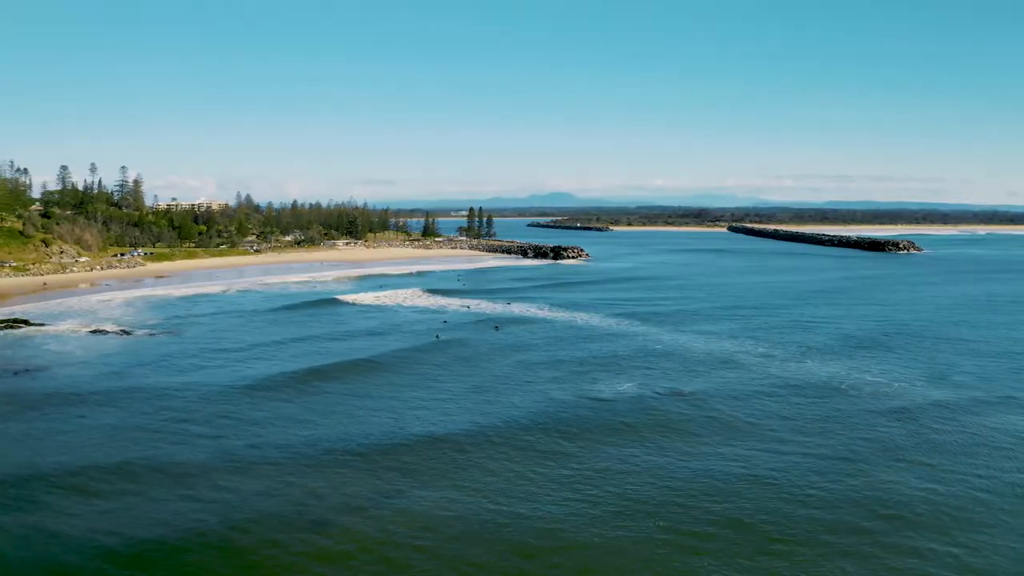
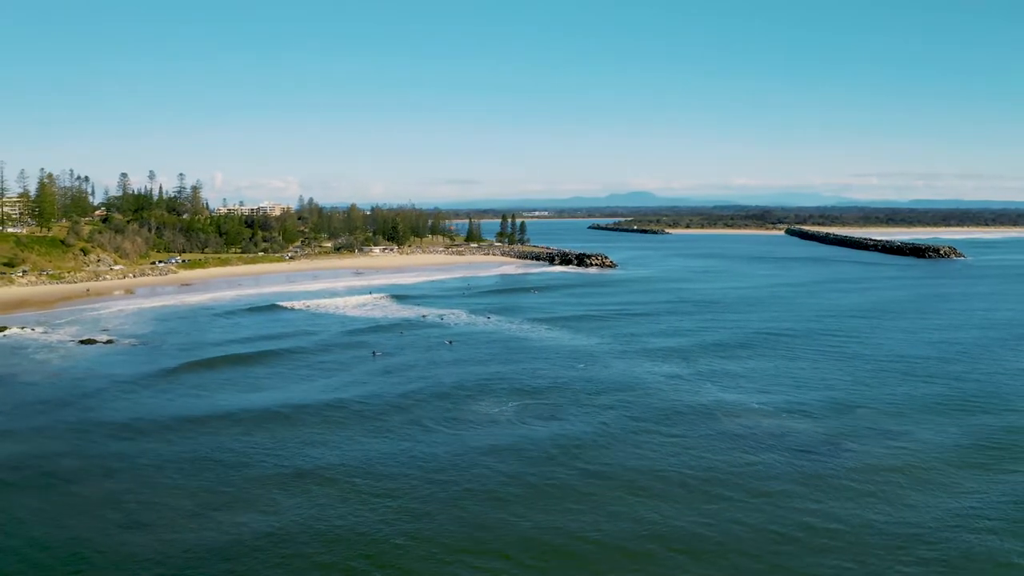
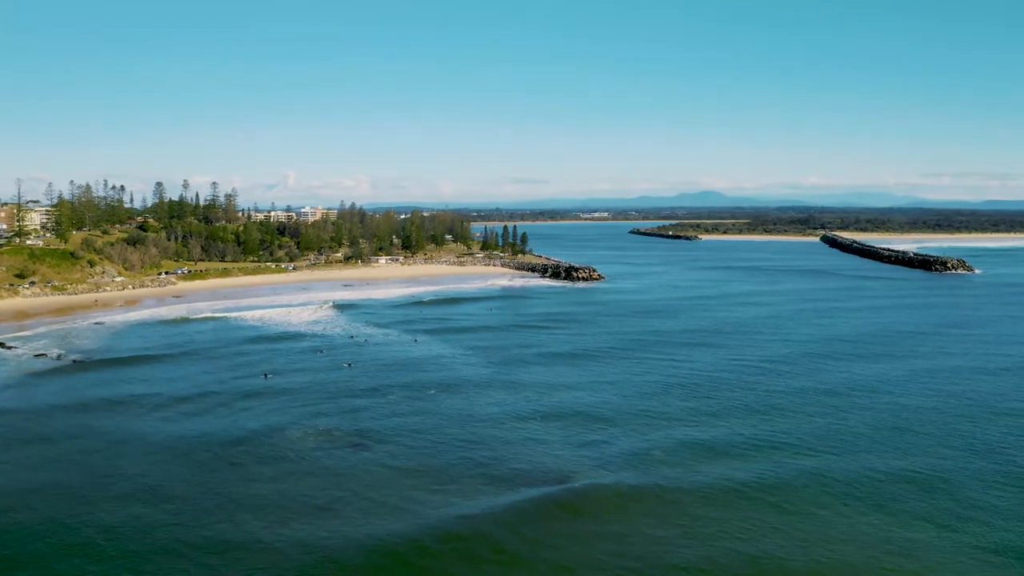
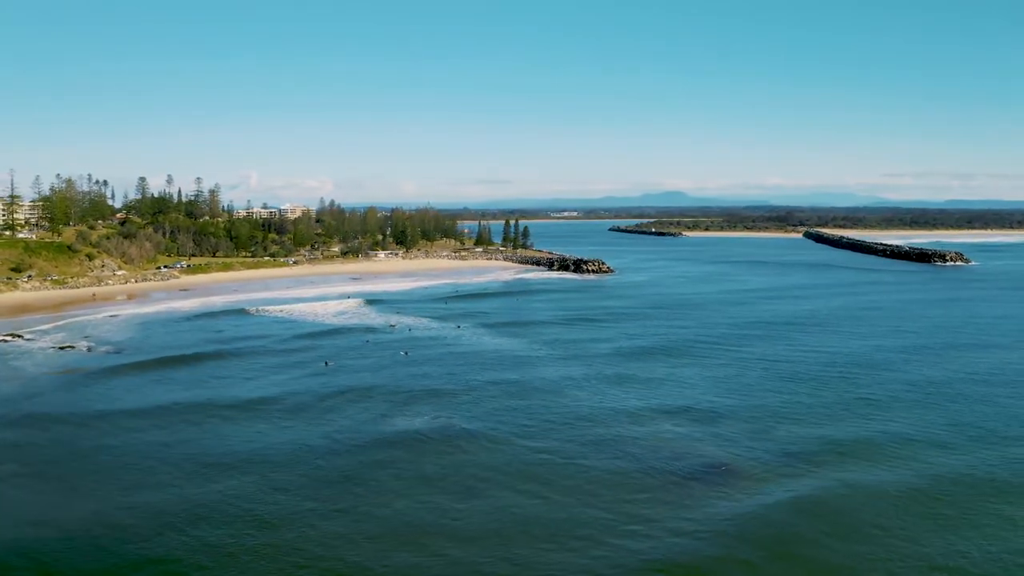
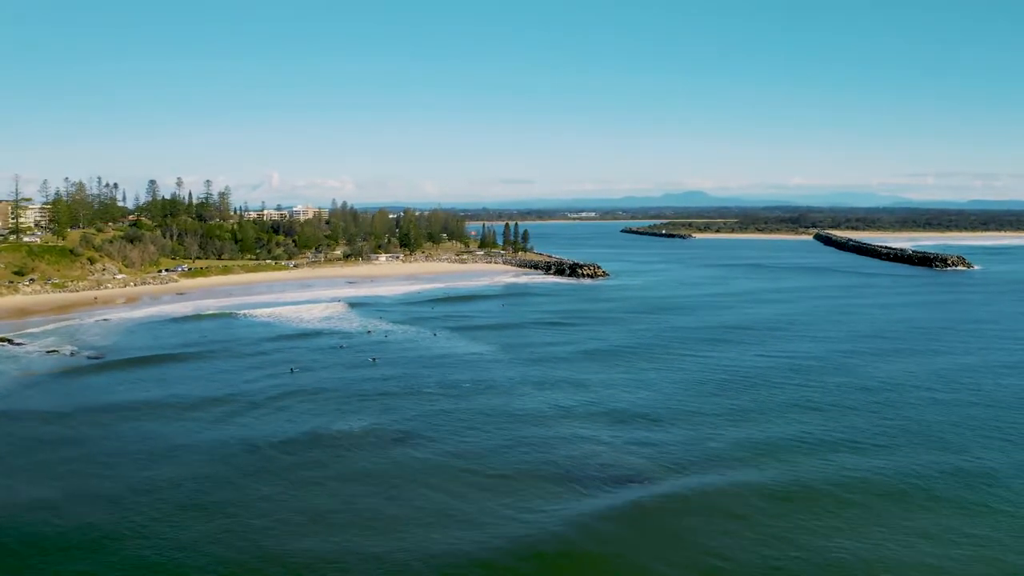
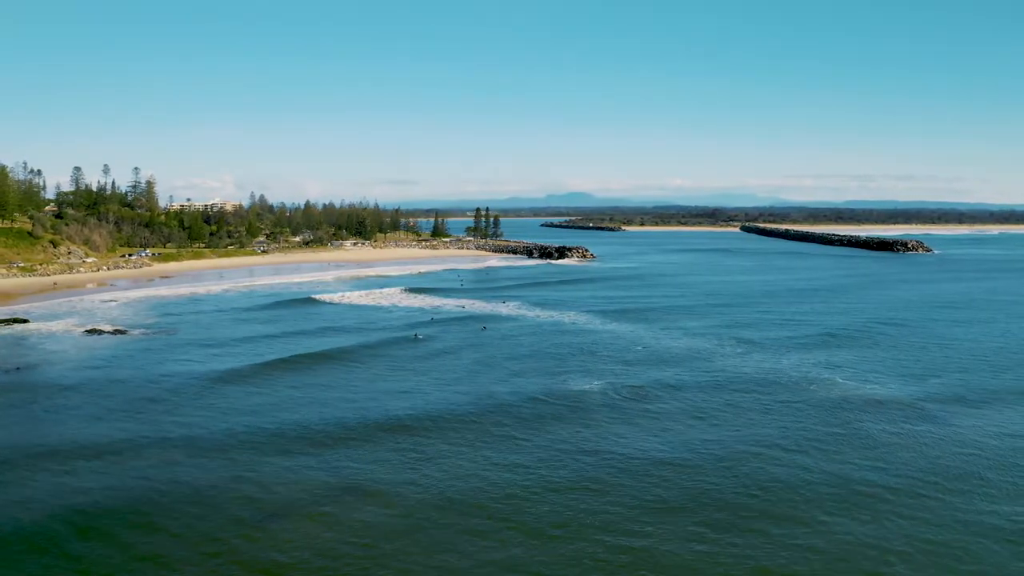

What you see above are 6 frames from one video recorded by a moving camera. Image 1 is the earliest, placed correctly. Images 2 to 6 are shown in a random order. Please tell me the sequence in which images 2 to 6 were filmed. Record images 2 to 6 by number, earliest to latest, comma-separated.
6, 2, 4, 5, 3
